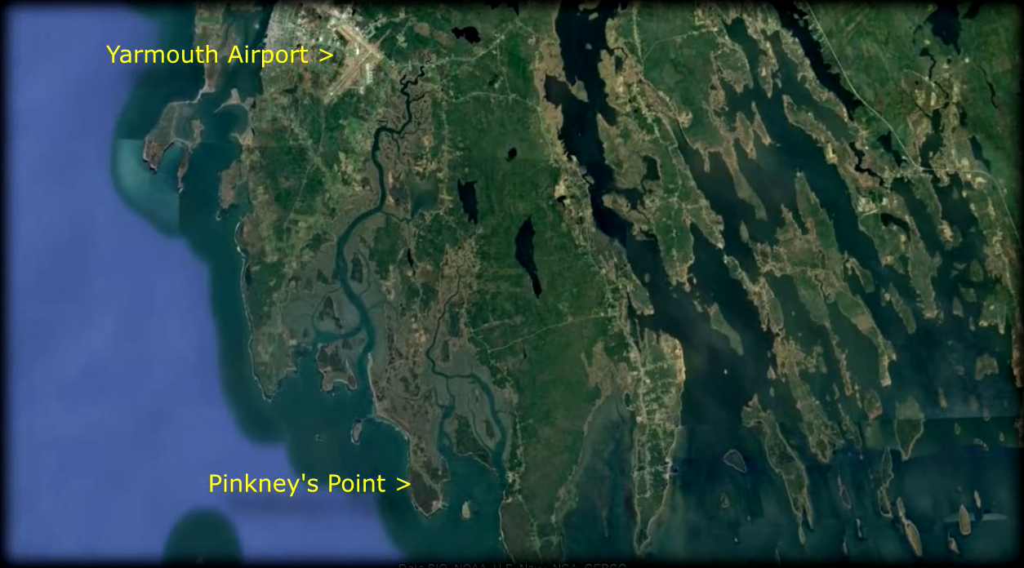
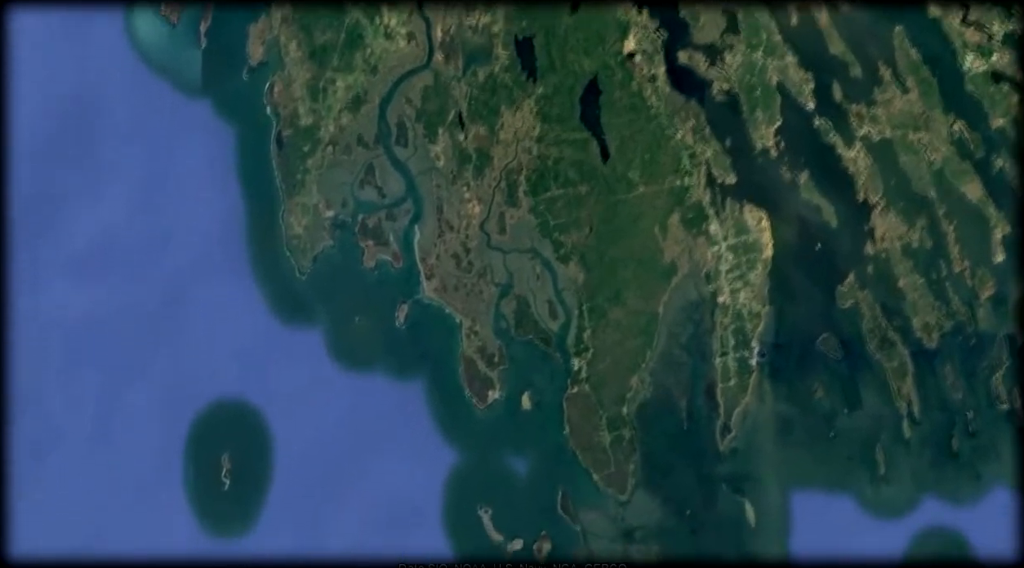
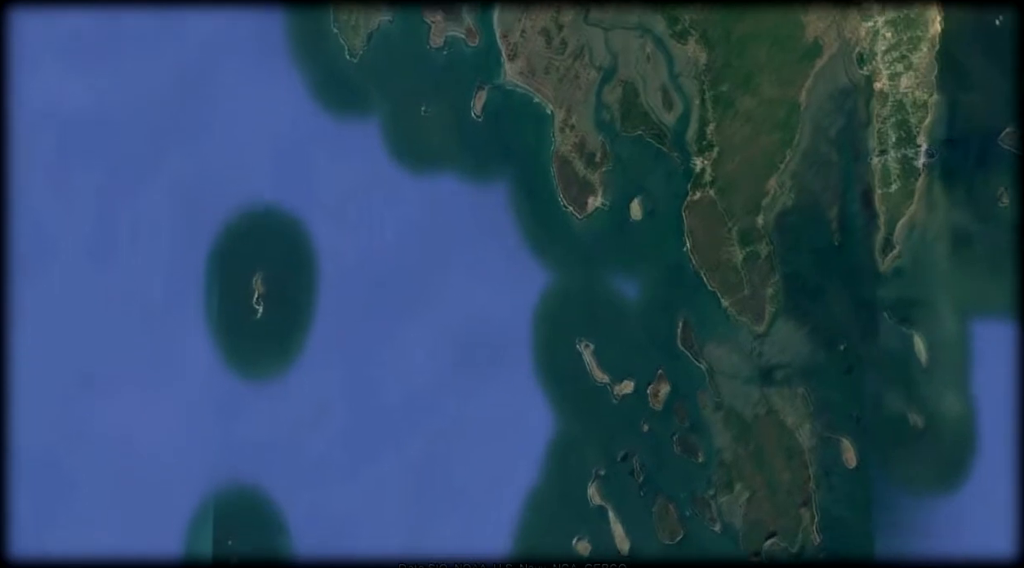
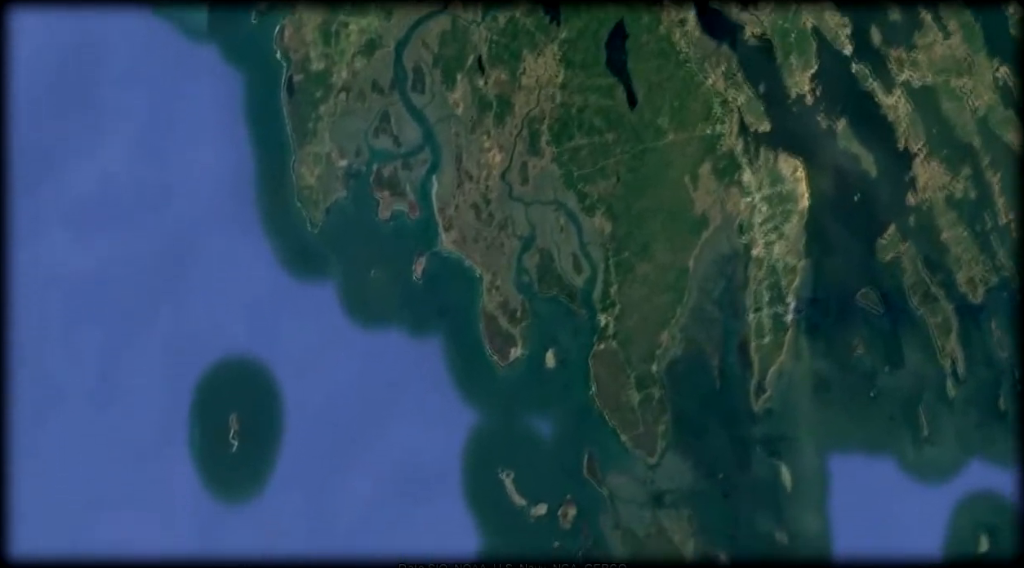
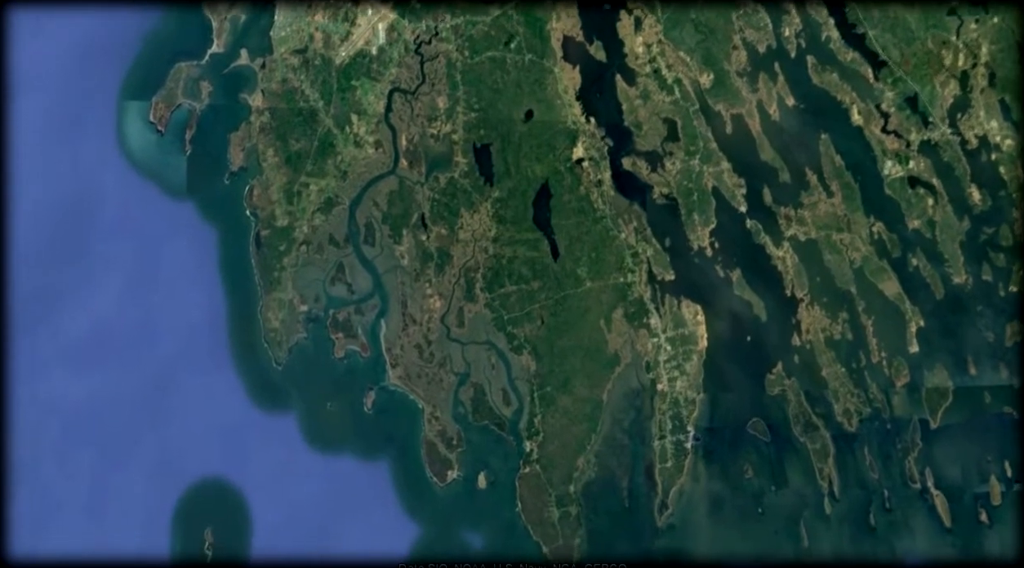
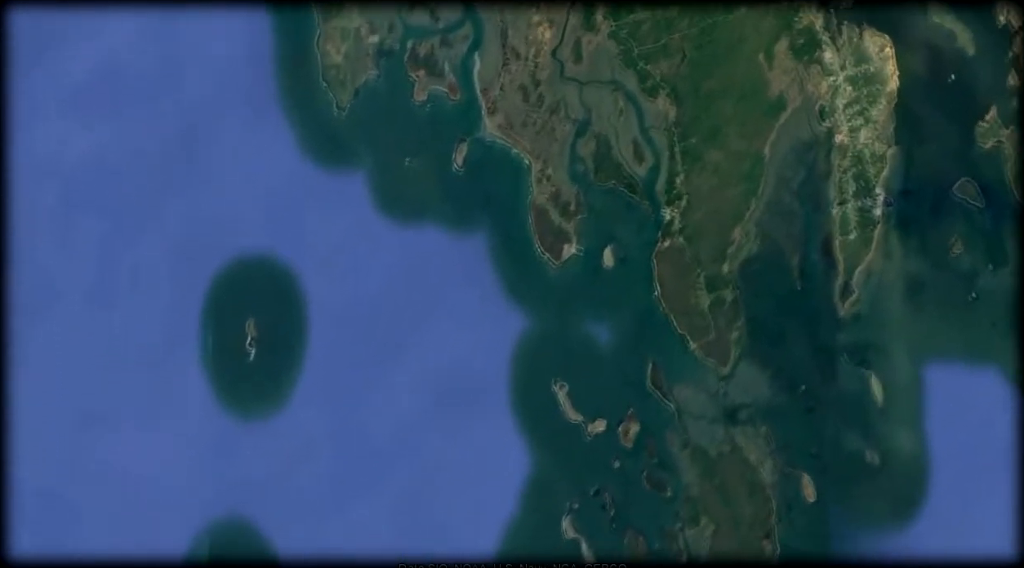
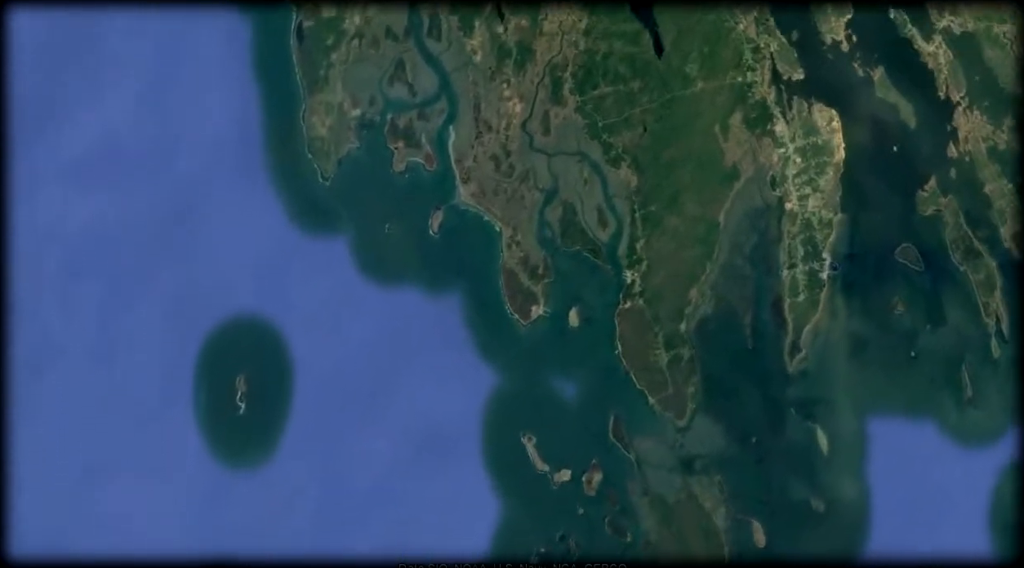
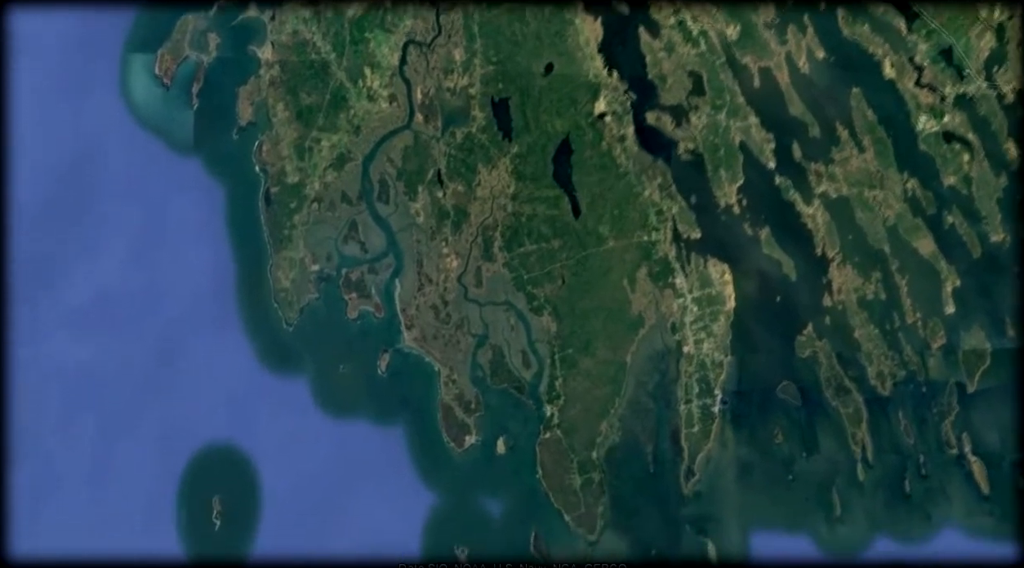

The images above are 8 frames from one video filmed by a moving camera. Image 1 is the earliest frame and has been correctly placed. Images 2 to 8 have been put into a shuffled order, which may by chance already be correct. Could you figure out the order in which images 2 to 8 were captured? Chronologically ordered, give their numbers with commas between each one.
5, 8, 2, 4, 7, 6, 3
